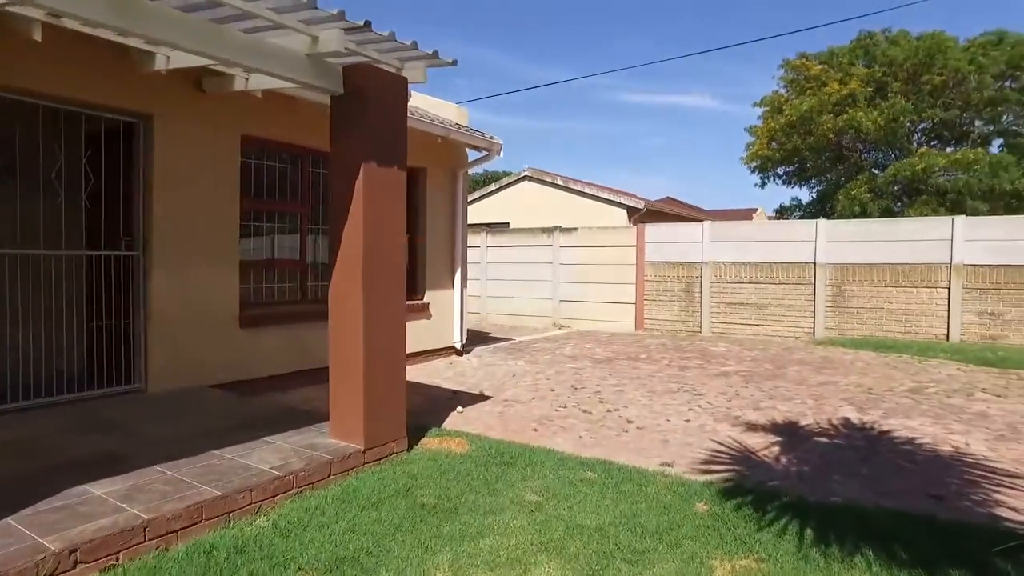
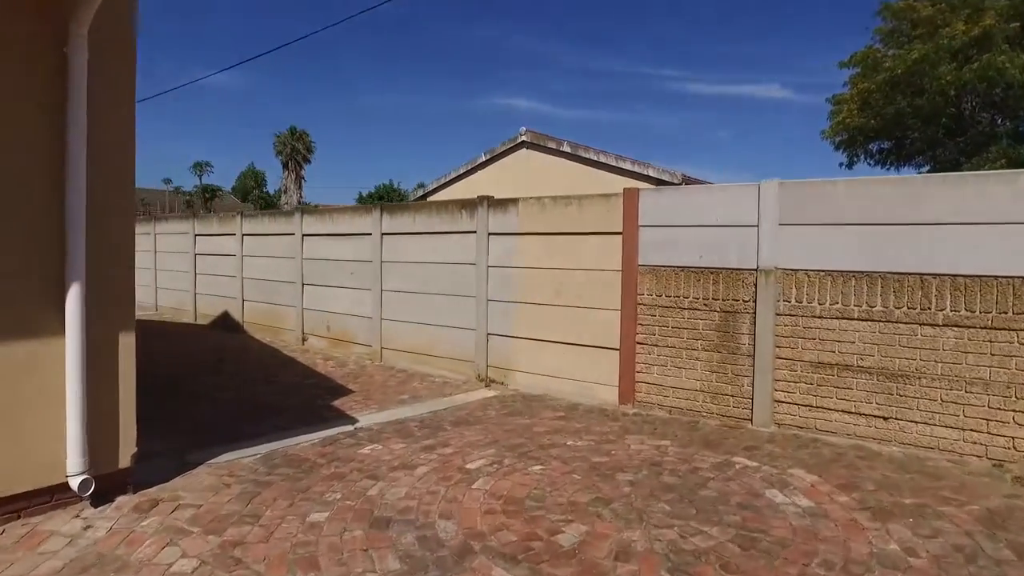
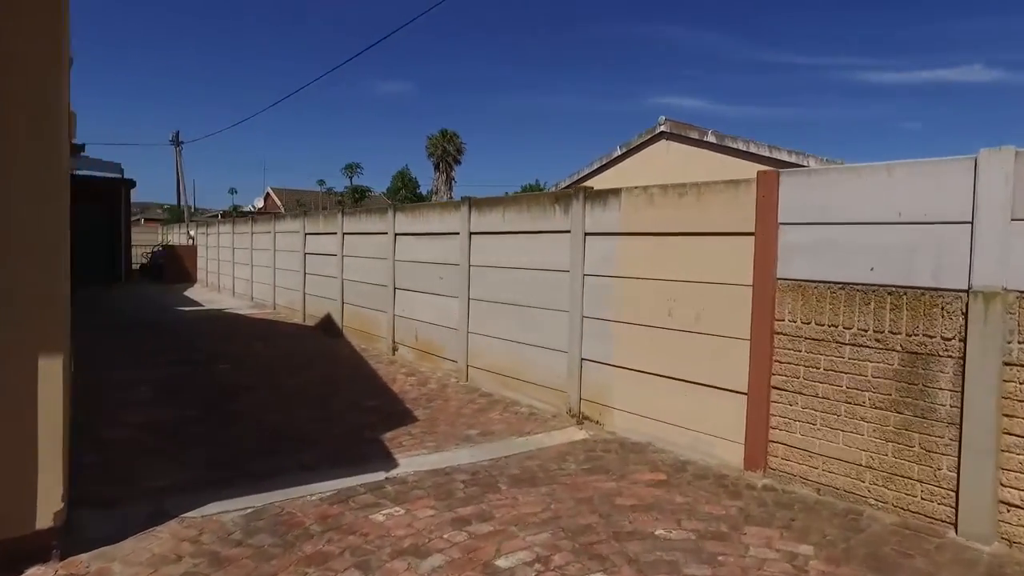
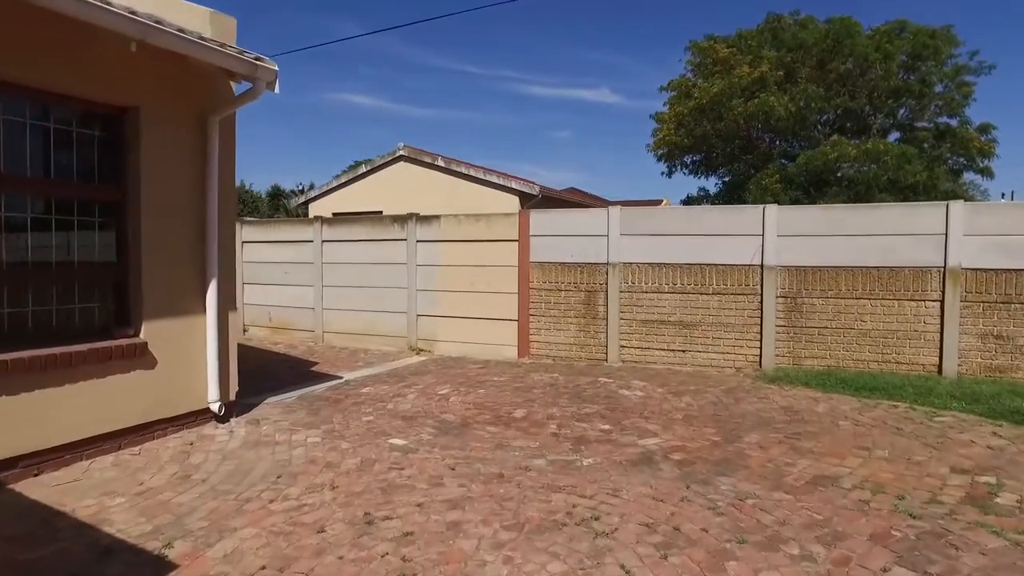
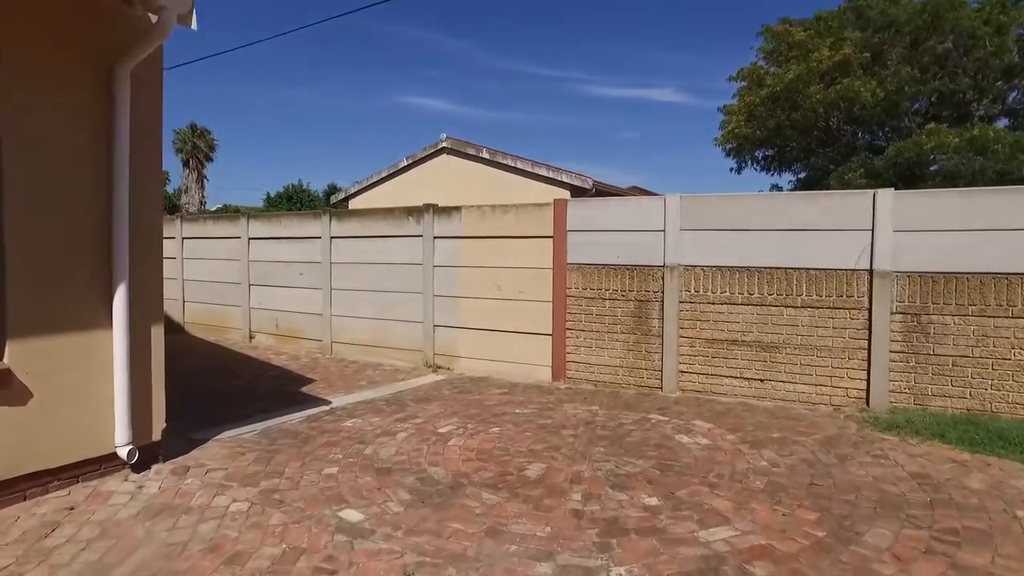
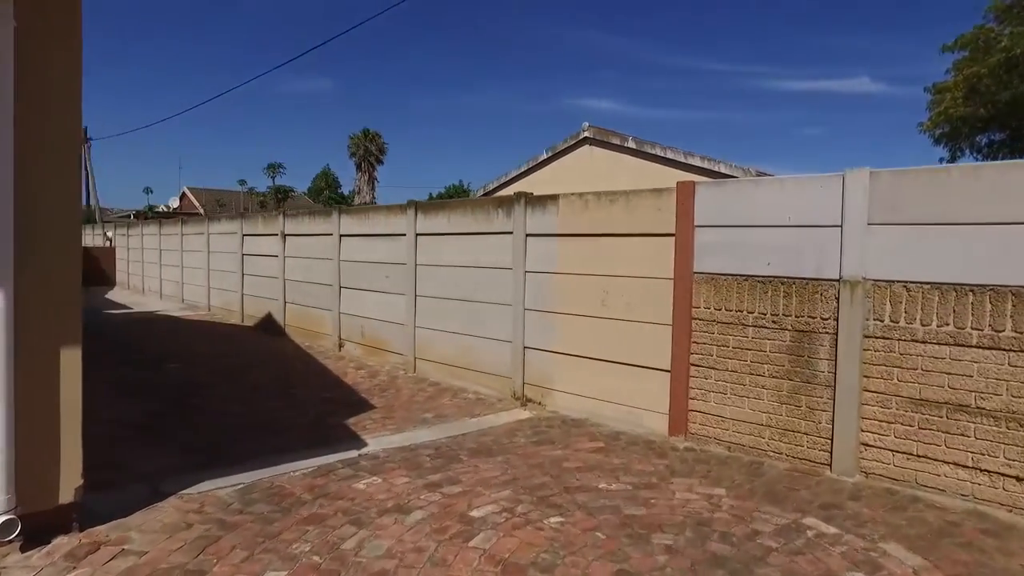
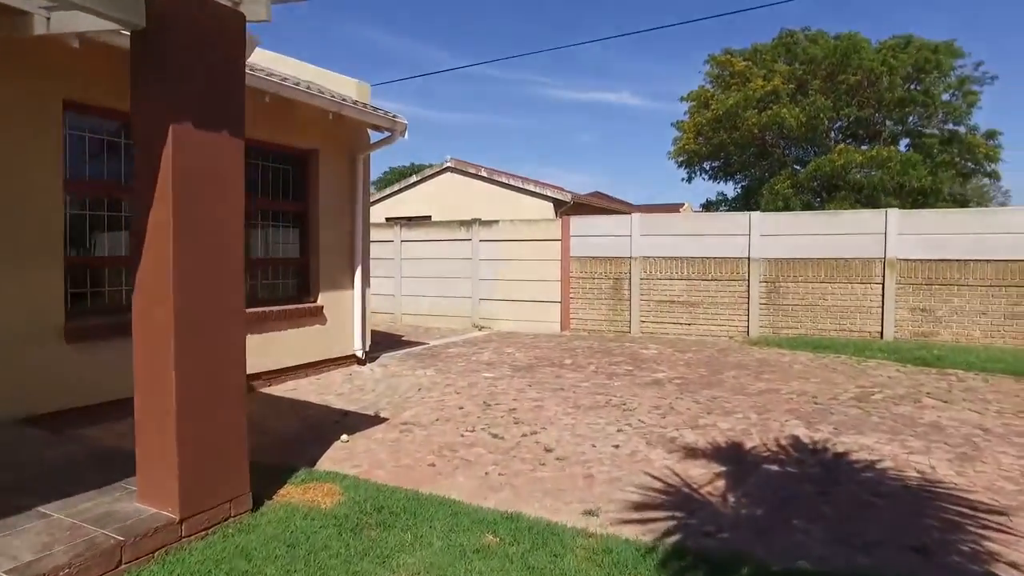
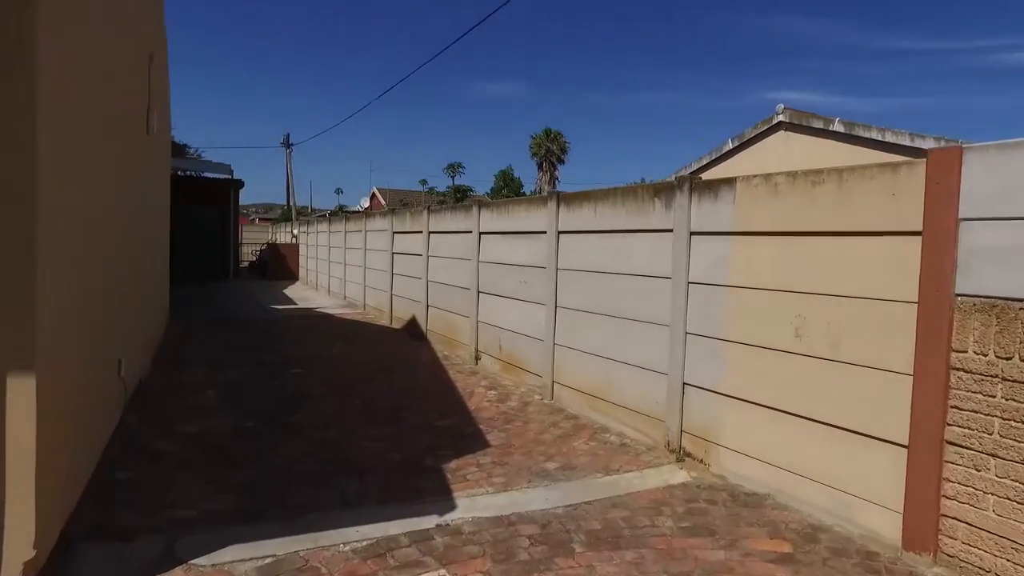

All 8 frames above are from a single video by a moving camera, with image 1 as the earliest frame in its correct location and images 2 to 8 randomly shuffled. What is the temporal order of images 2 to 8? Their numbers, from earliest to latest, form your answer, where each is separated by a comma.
7, 4, 5, 2, 6, 3, 8
